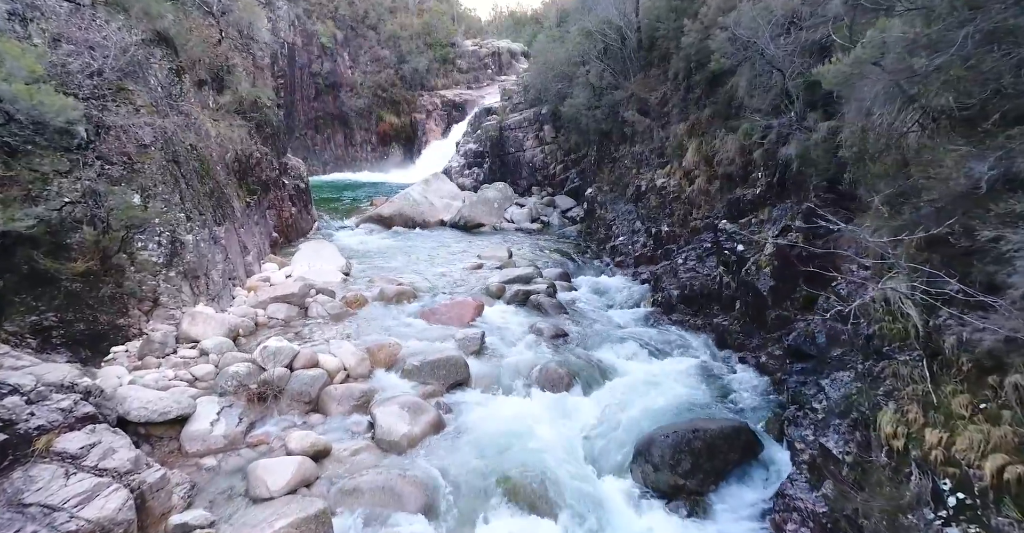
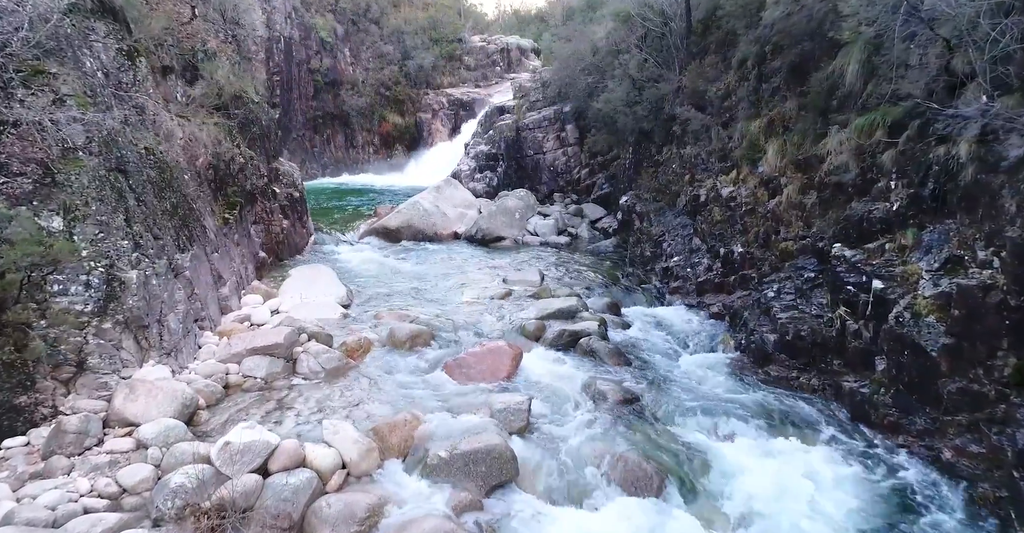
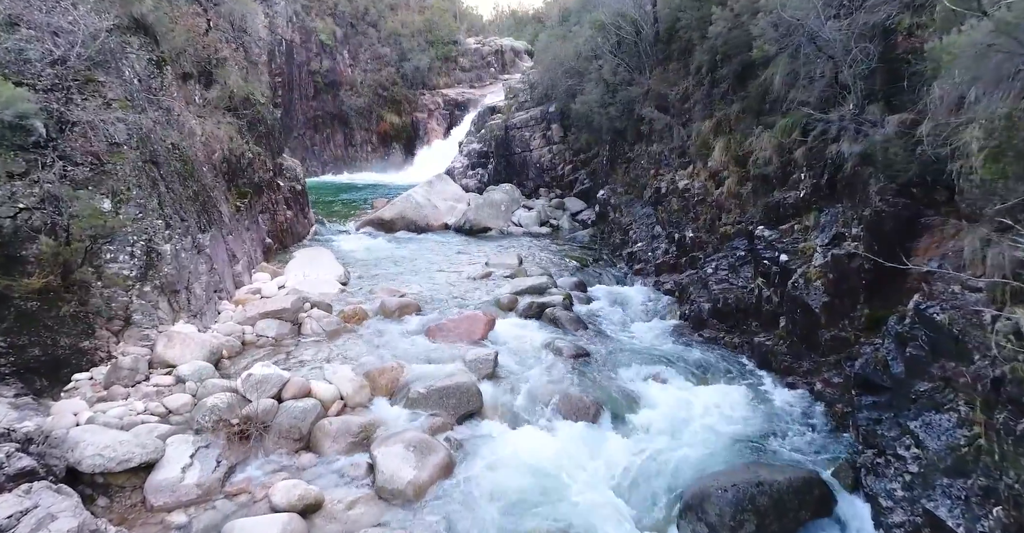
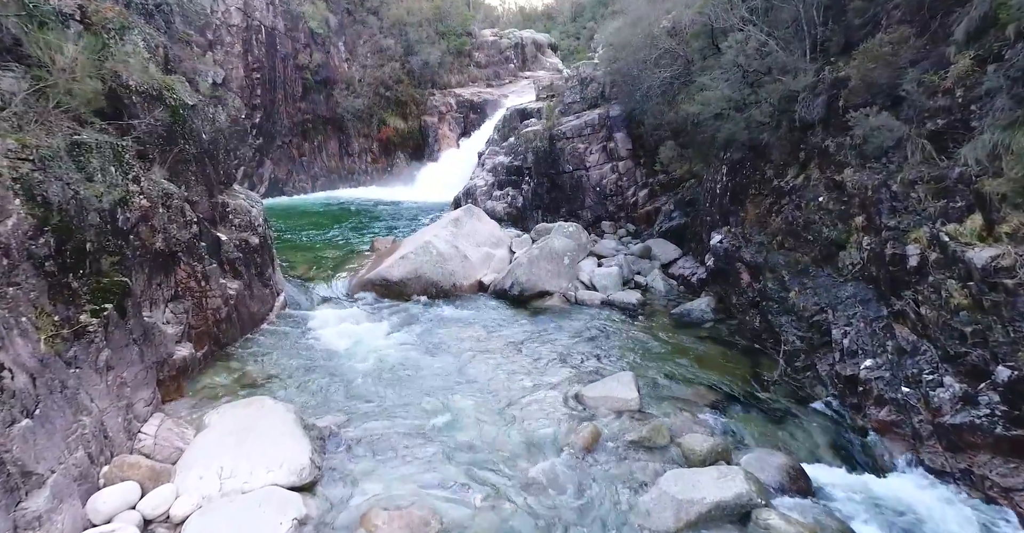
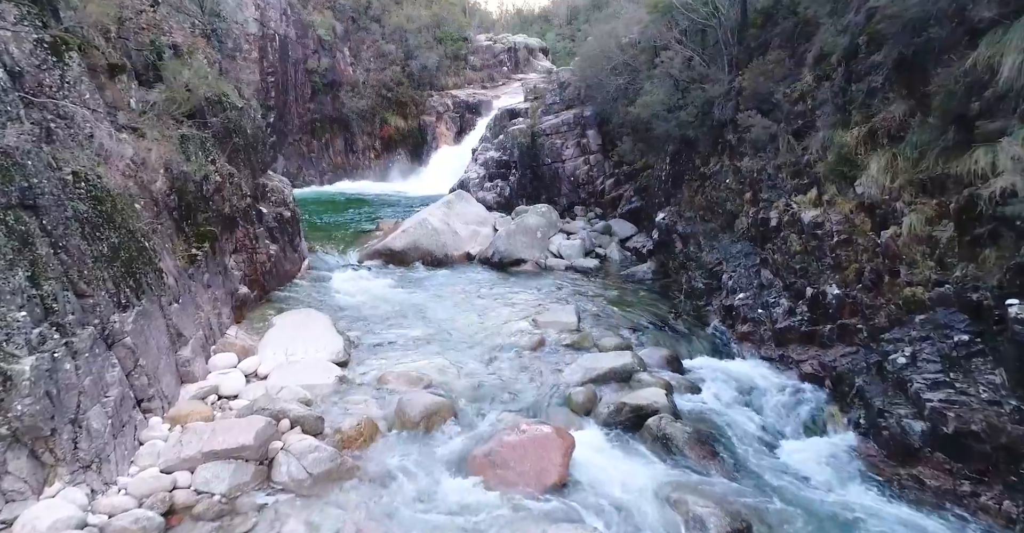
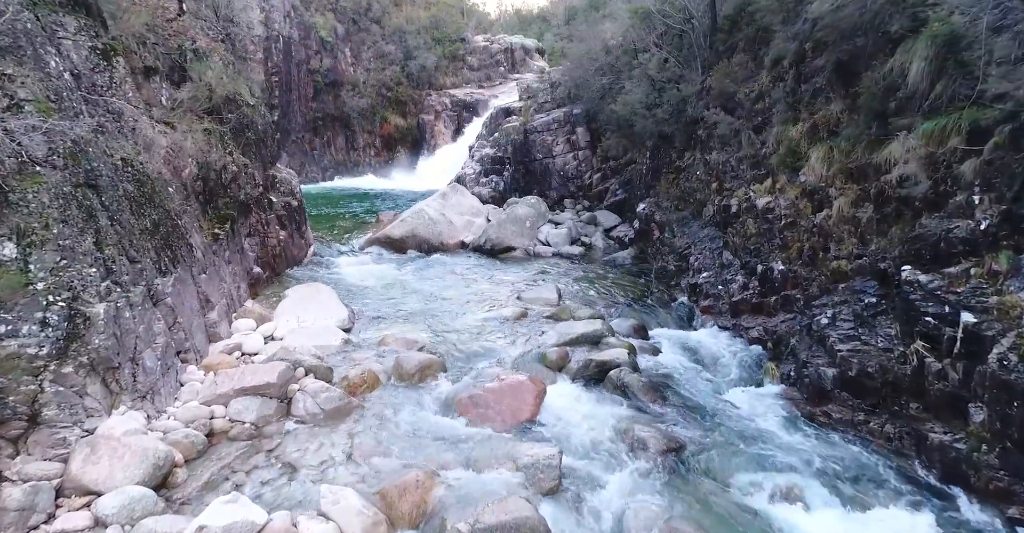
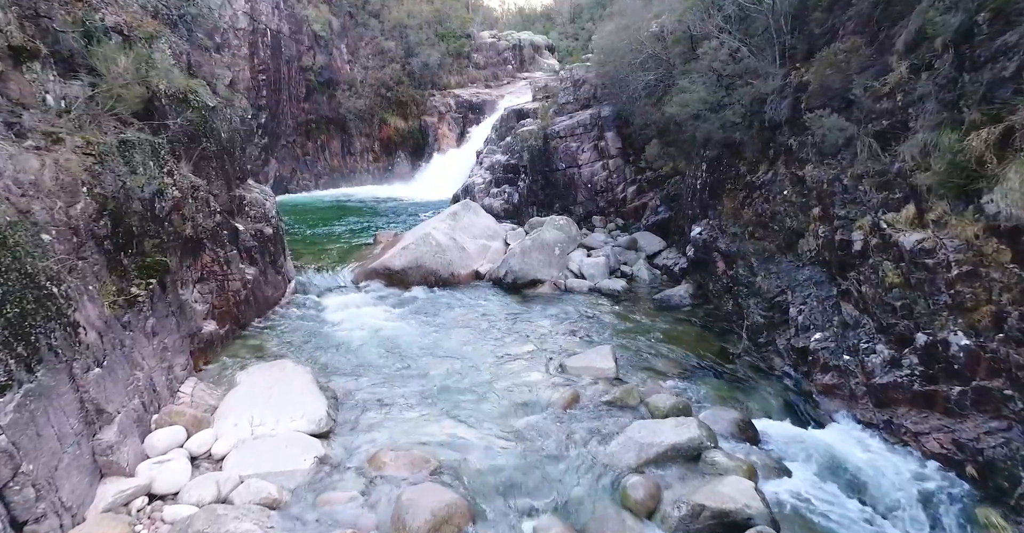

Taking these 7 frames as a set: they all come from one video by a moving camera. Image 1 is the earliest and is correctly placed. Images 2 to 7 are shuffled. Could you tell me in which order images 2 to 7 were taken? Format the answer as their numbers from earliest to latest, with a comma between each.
3, 2, 6, 5, 7, 4
